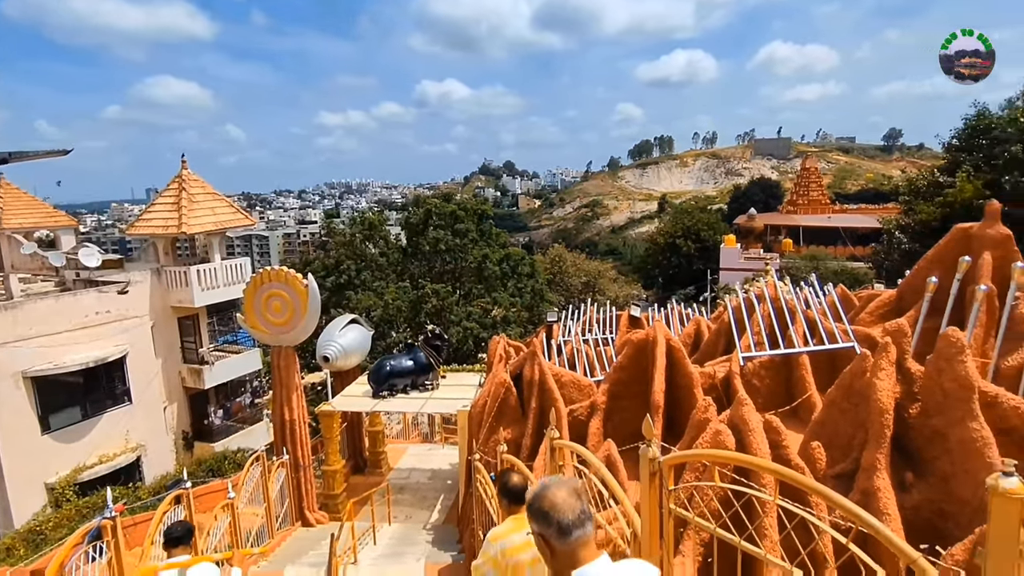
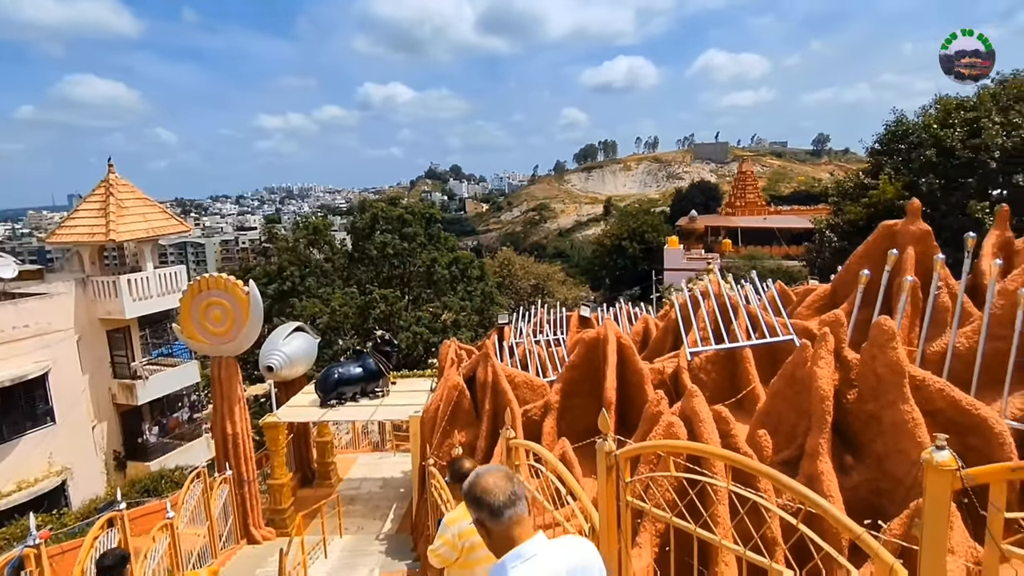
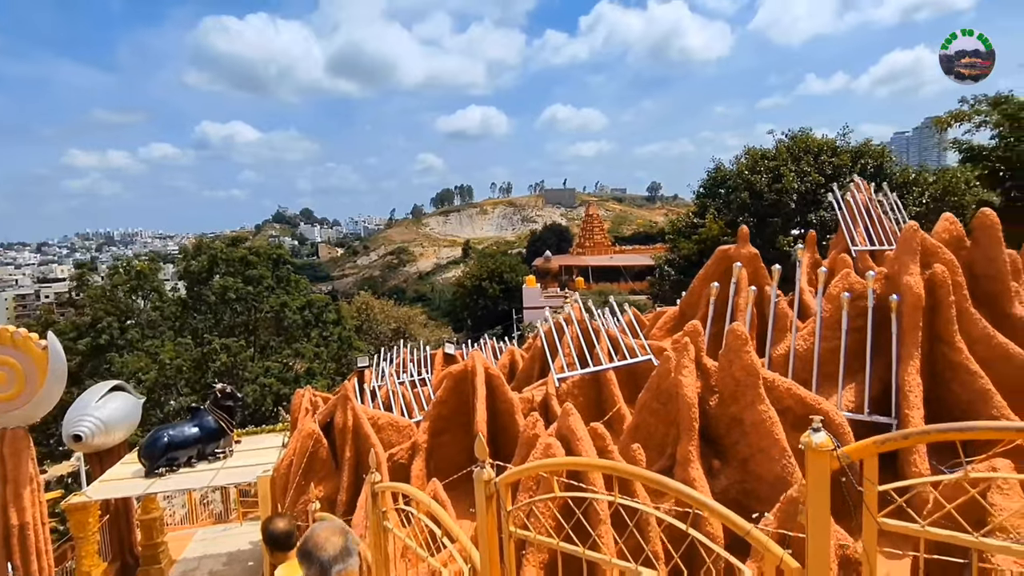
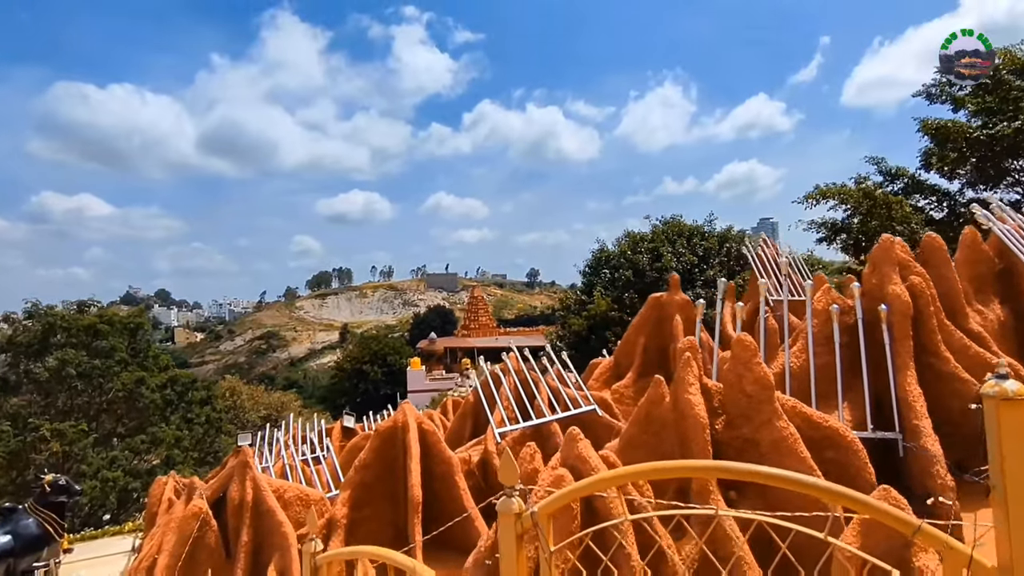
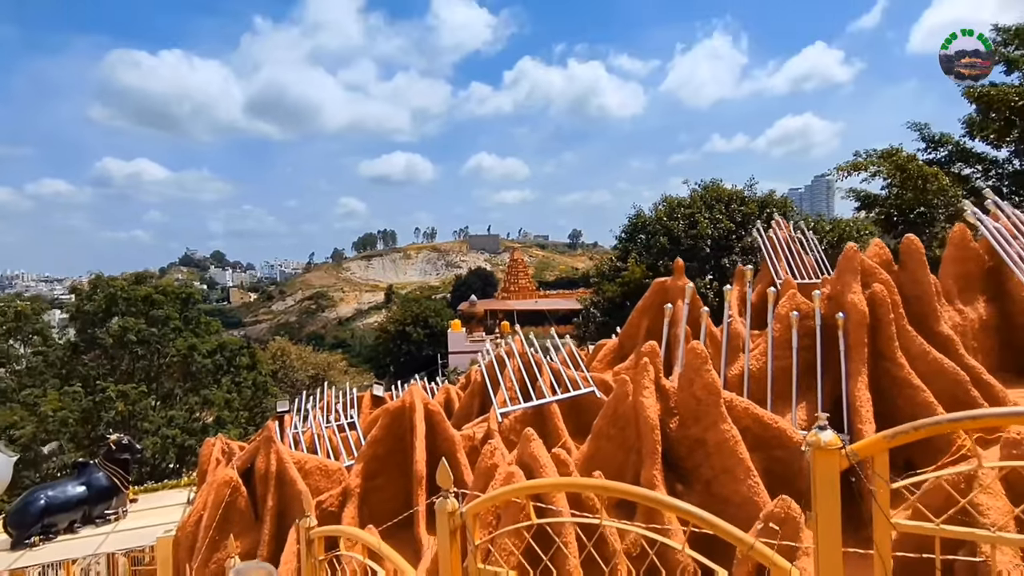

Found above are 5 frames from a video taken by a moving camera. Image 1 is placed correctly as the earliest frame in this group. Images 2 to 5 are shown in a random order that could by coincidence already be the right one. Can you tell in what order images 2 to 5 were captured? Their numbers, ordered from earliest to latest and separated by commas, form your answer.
2, 3, 5, 4
